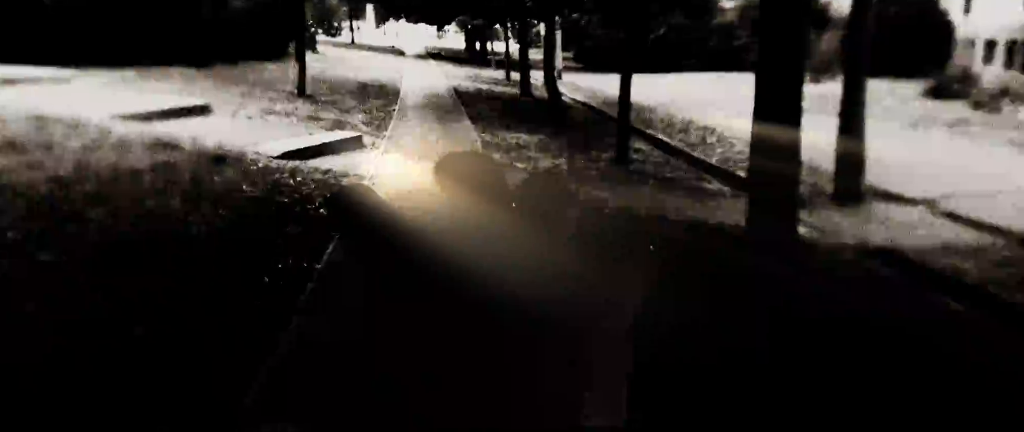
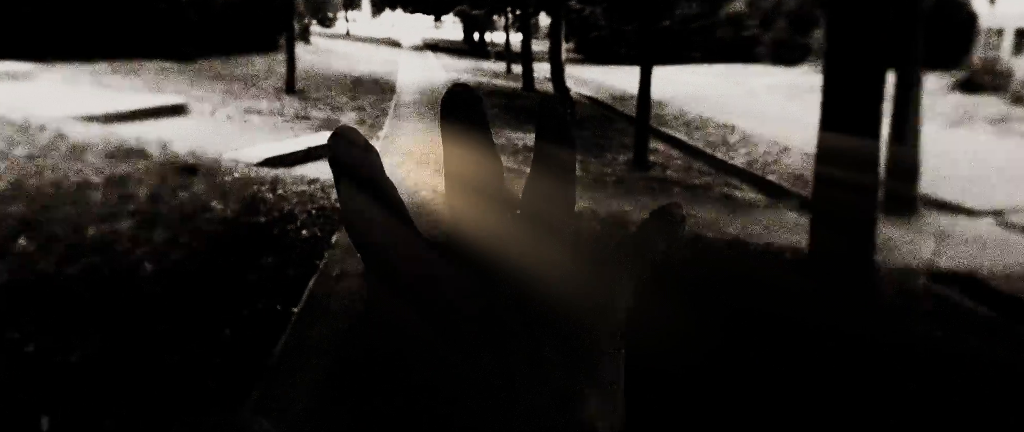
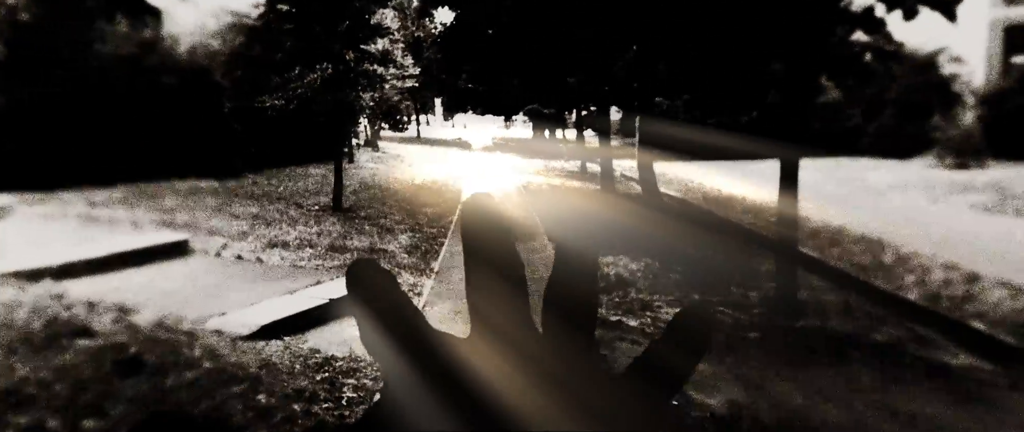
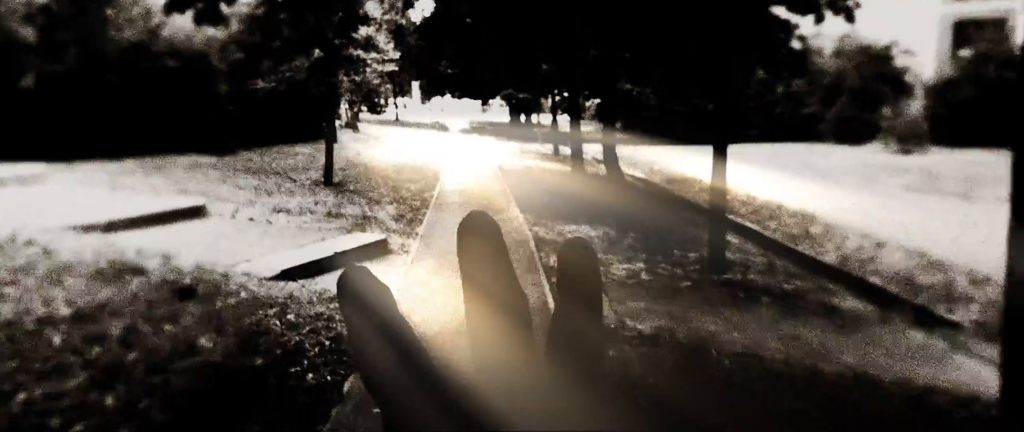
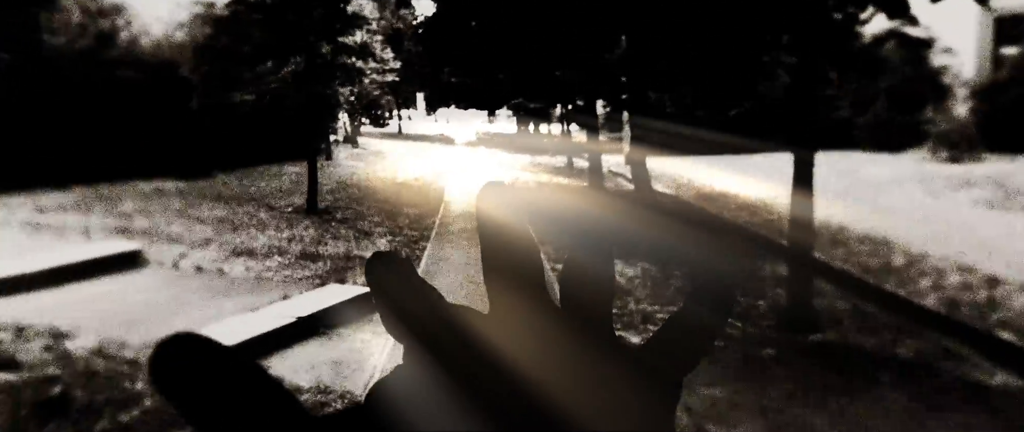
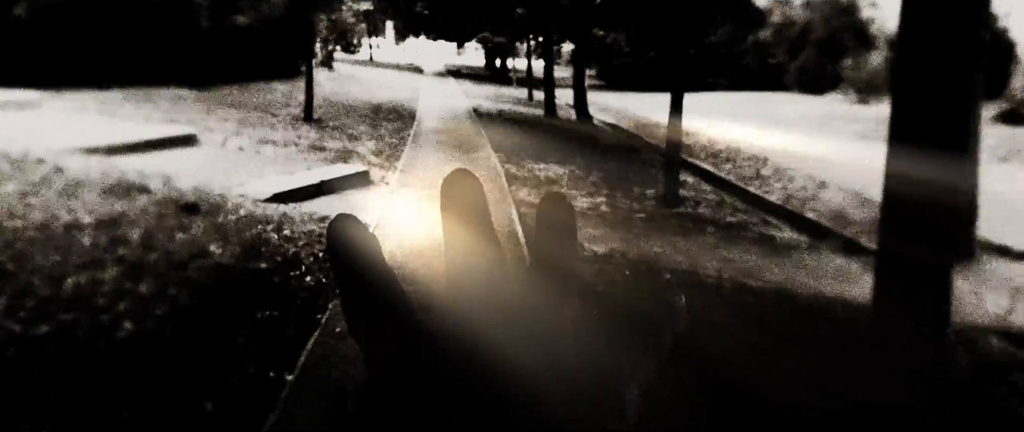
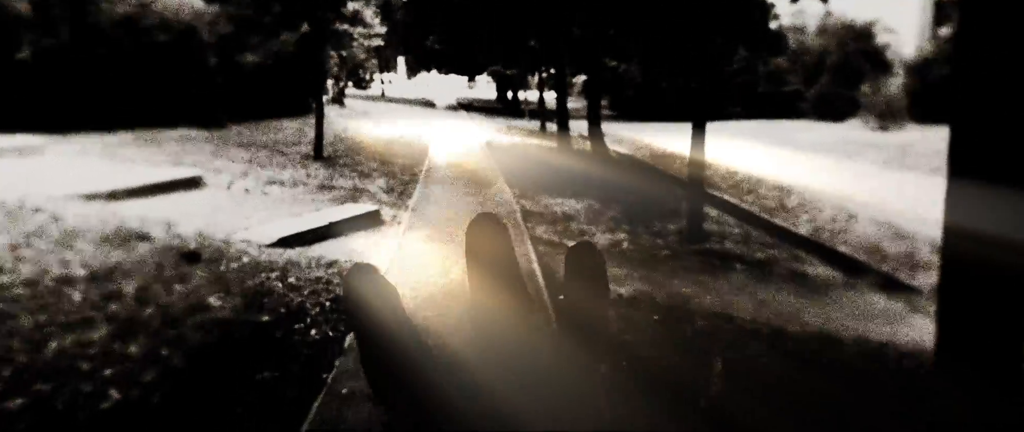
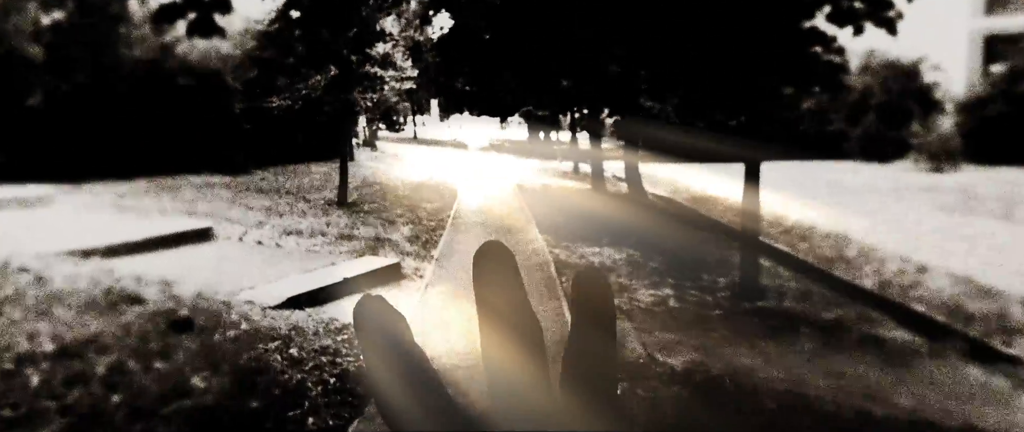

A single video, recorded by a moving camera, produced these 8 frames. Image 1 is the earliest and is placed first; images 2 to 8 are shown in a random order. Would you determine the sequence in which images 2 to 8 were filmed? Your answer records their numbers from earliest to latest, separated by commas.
2, 6, 7, 4, 8, 3, 5
